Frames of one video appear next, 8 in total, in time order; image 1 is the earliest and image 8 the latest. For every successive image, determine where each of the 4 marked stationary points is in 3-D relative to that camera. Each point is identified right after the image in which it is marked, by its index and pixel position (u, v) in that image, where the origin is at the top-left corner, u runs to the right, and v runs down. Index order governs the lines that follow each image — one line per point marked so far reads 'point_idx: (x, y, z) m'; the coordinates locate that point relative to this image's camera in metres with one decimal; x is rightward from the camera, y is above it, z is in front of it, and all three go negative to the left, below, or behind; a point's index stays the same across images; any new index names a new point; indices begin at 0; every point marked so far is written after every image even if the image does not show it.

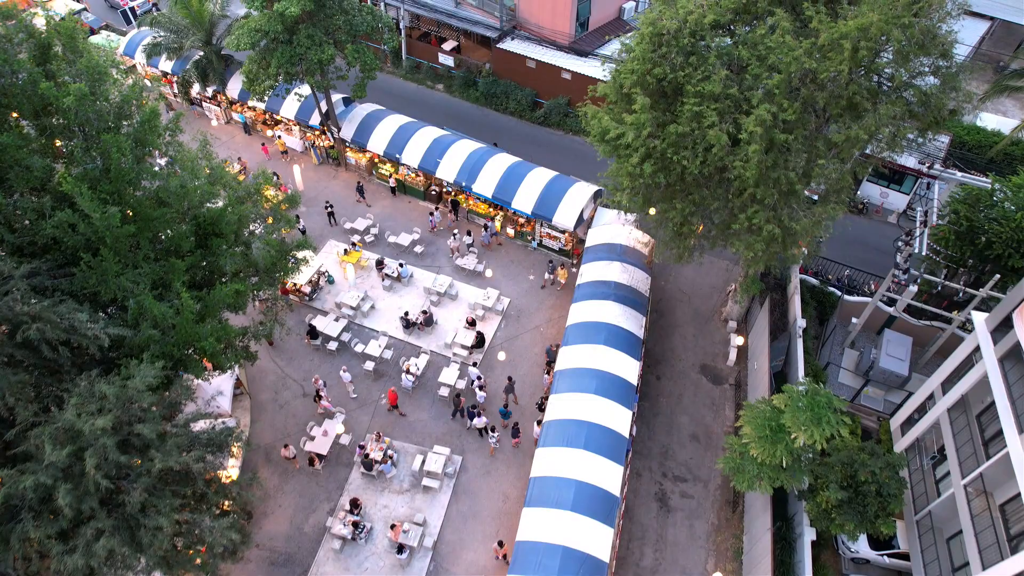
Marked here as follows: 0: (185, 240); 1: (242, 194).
0: (-6.3, +0.9, +13.0) m
1: (-6.1, +2.1, +15.6) m
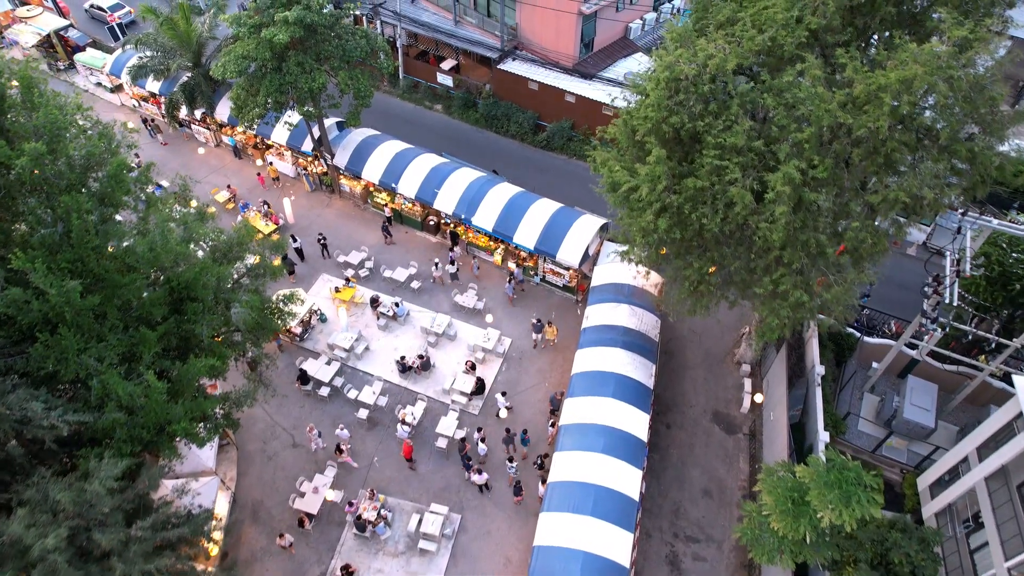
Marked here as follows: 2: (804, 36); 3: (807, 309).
0: (-6.2, -0.3, +11.9) m
1: (-6.1, +0.9, +14.4) m
2: (+5.1, +4.4, +11.9) m
3: (+5.3, -0.4, +12.2) m
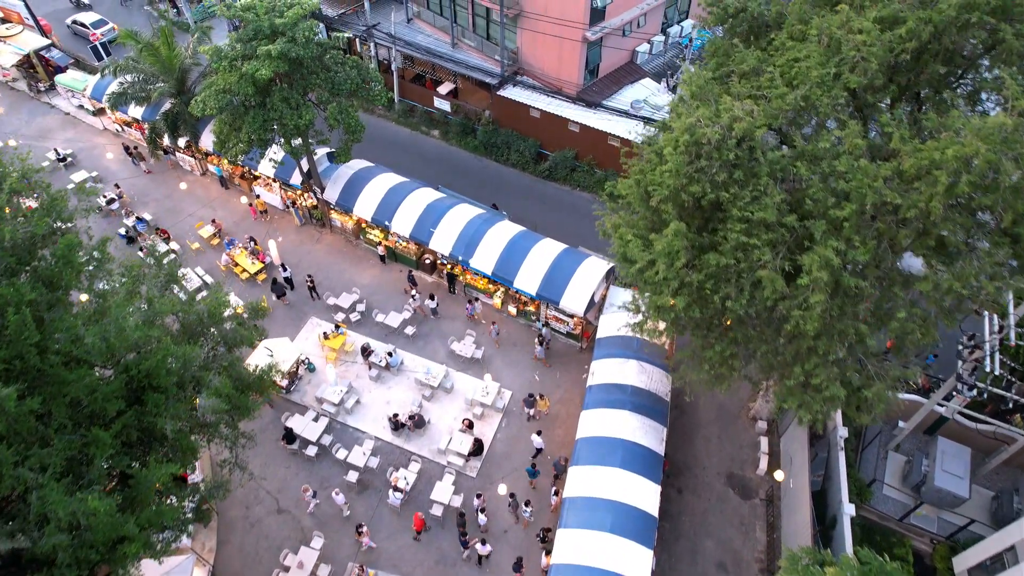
0: (-6.2, -1.7, +10.5) m
1: (-6.1, -0.5, +13.1) m
2: (+5.1, +3.0, +10.5) m
3: (+5.3, -1.8, +10.9) m
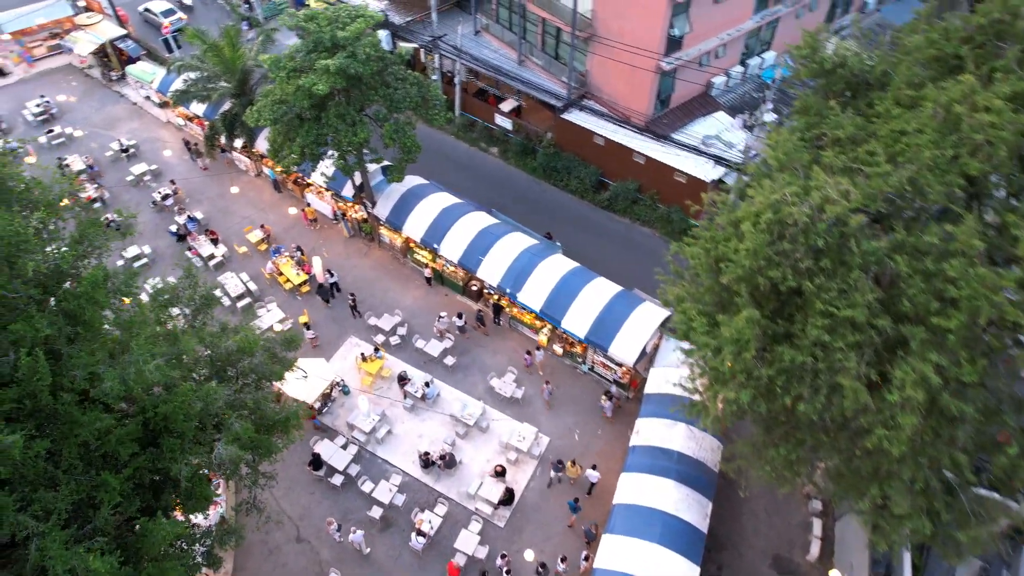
0: (-5.7, -2.3, +10.0) m
1: (-5.3, -1.1, +12.5) m
2: (+6.0, +1.4, +9.1) m
3: (+5.8, -3.4, +9.5) m
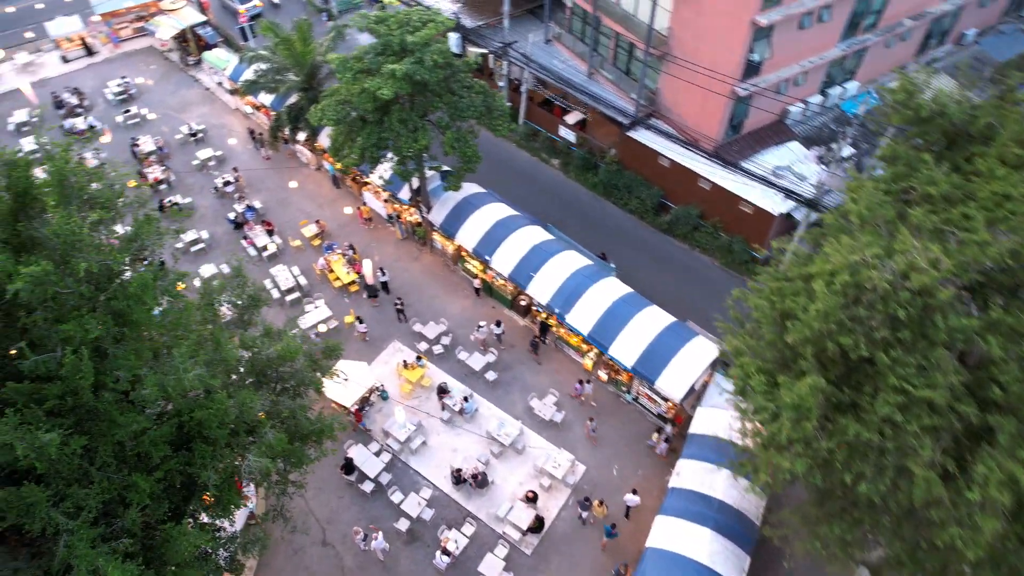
0: (-5.2, -2.3, +9.9) m
1: (-4.5, -1.2, +12.4) m
2: (+6.7, +0.3, +8.3) m
3: (+6.1, -4.4, +8.6) m
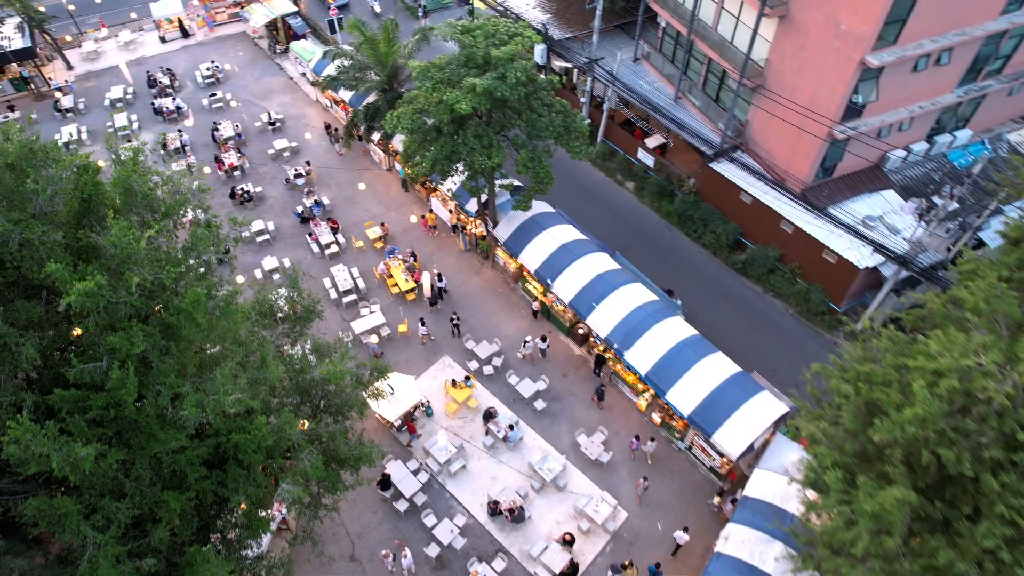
0: (-4.5, -2.5, +9.6) m
1: (-3.5, -1.5, +12.0) m
2: (+7.3, -1.1, +7.0) m
3: (+6.3, -5.8, +7.4) m
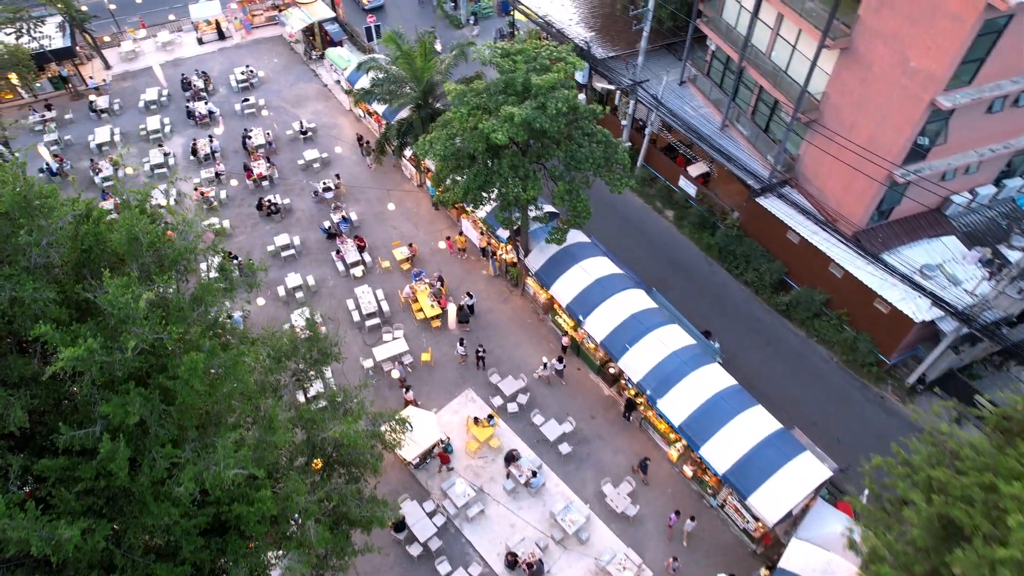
0: (-4.2, -3.3, +8.8) m
1: (-3.1, -2.3, +11.3) m
2: (+7.6, -2.5, +5.7) m
3: (+6.3, -7.0, +6.2) m
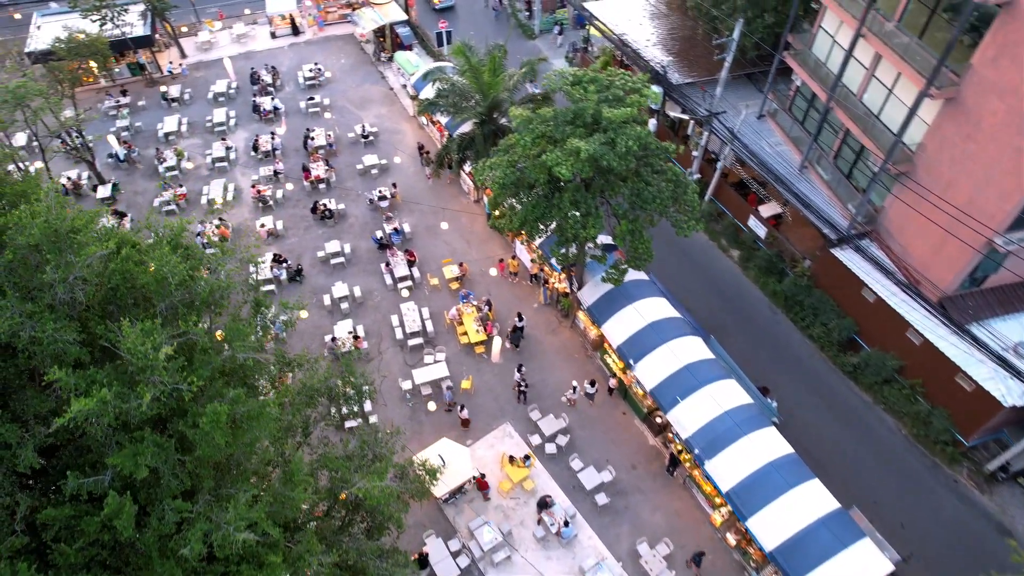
0: (-3.9, -3.8, +8.3) m
1: (-2.5, -2.9, +10.6) m
2: (+7.7, -4.0, +4.3) m
3: (+6.0, -8.5, +5.0) m
